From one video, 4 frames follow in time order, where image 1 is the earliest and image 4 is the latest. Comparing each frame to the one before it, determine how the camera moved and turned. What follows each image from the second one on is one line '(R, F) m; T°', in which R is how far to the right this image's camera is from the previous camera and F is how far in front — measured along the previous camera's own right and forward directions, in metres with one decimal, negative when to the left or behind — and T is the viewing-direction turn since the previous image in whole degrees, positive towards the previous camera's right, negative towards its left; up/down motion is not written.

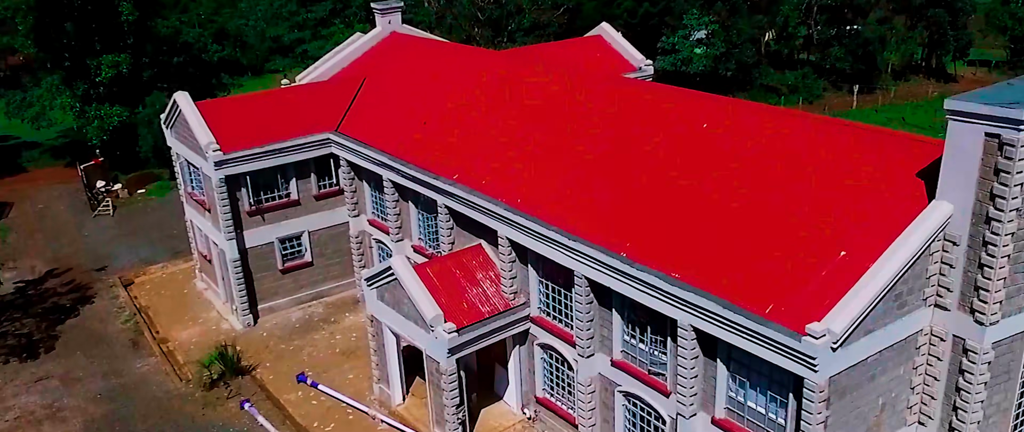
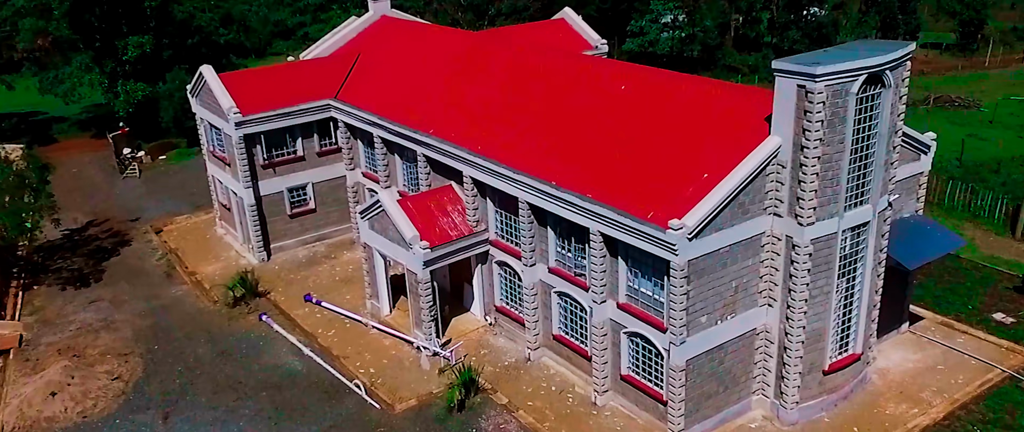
(+1.1, -5.6) m; 0°
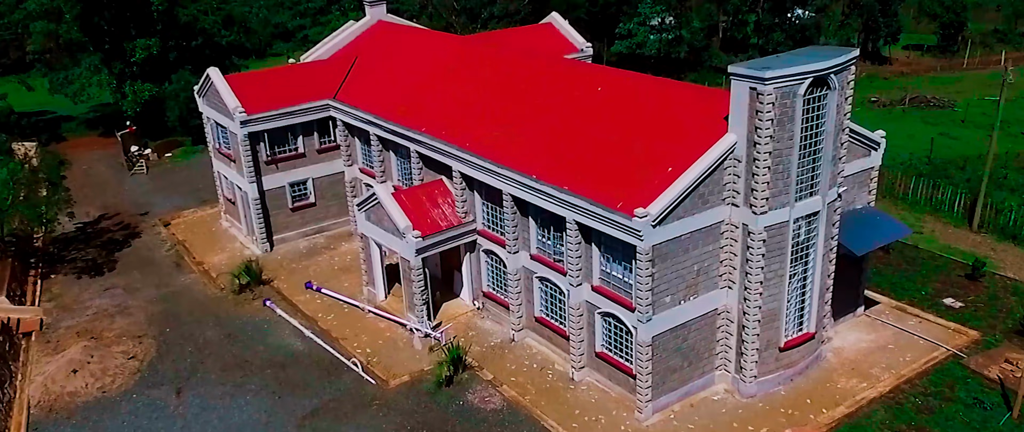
(+0.4, -2.1) m; 0°
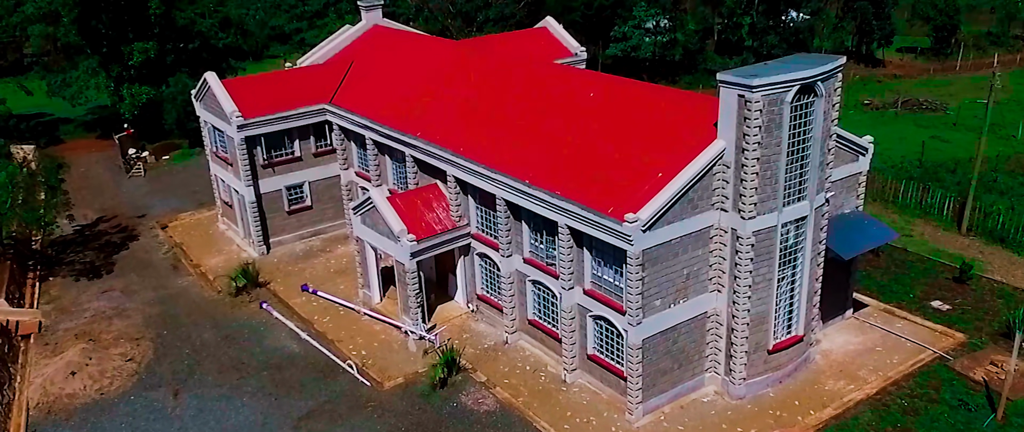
(+0.1, -0.4) m; 0°
